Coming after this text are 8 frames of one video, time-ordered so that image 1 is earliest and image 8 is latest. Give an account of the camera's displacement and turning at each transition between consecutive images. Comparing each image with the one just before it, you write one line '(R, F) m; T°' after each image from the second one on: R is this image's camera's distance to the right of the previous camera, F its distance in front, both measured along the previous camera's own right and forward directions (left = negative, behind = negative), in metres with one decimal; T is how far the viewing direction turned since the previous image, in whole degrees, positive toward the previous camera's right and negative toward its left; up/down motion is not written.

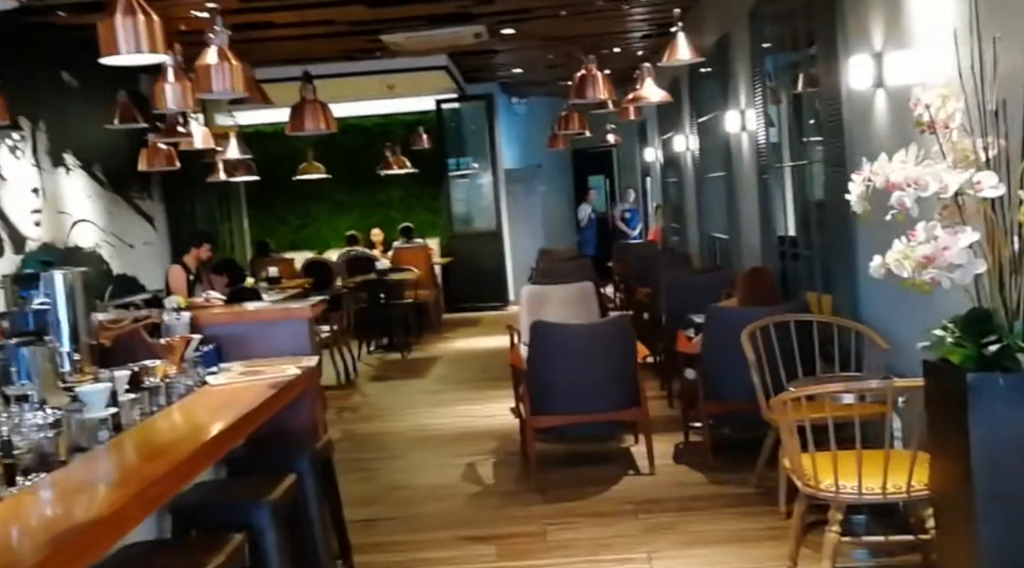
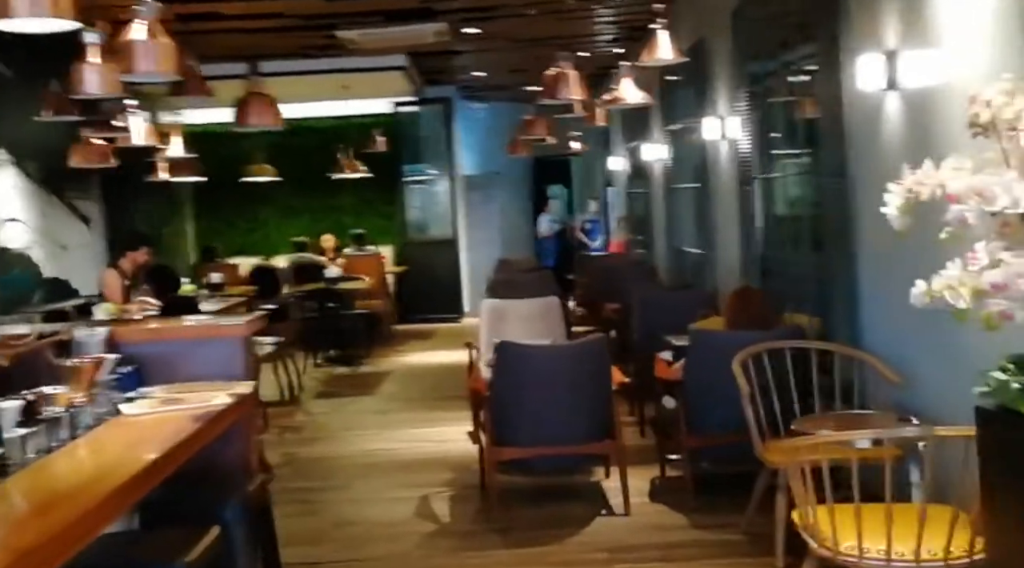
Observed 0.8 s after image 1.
(-0.1, +0.6) m; +2°
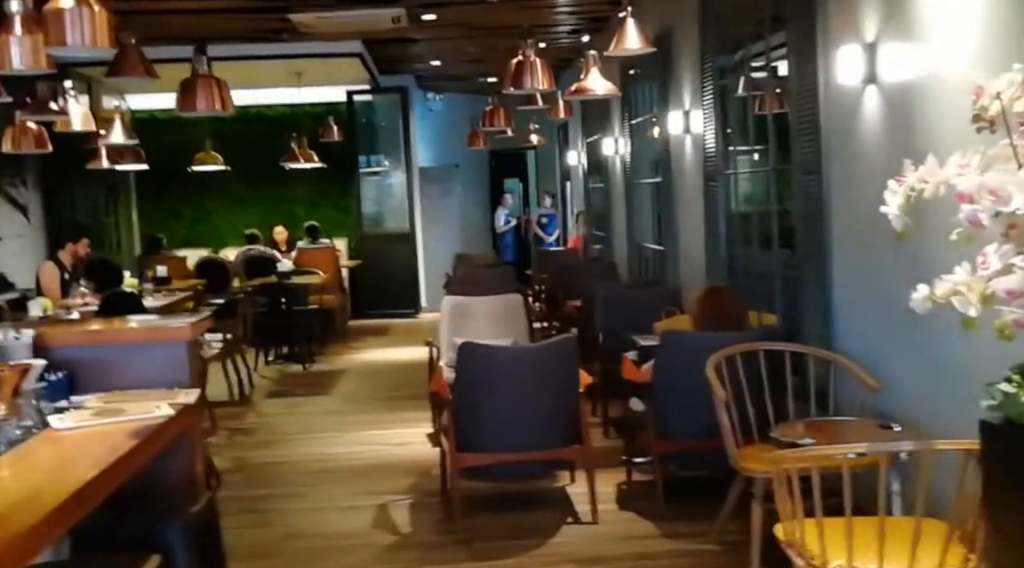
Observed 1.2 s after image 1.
(0.0, +0.2) m; +2°
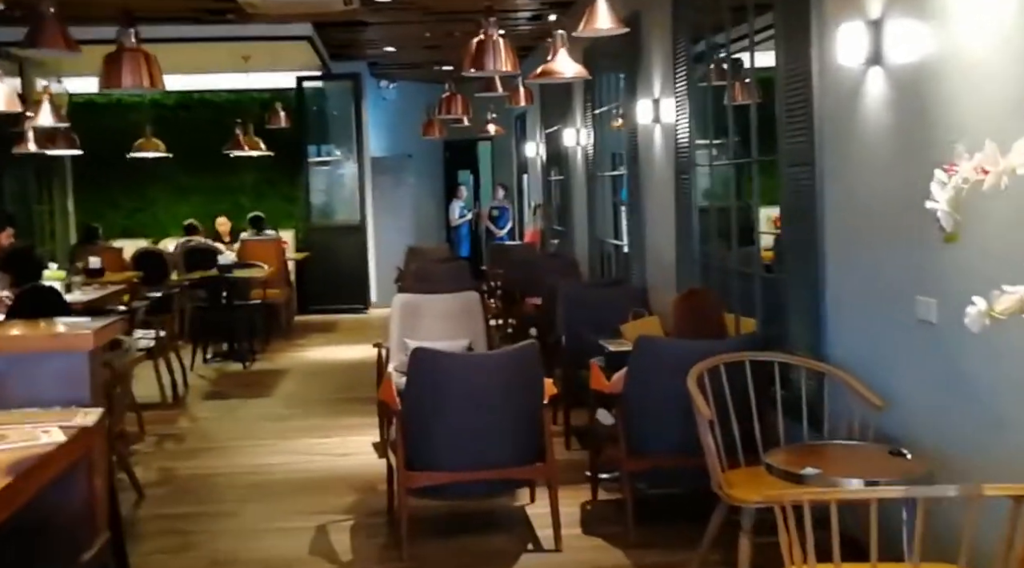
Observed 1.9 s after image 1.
(0.0, +0.5) m; +2°
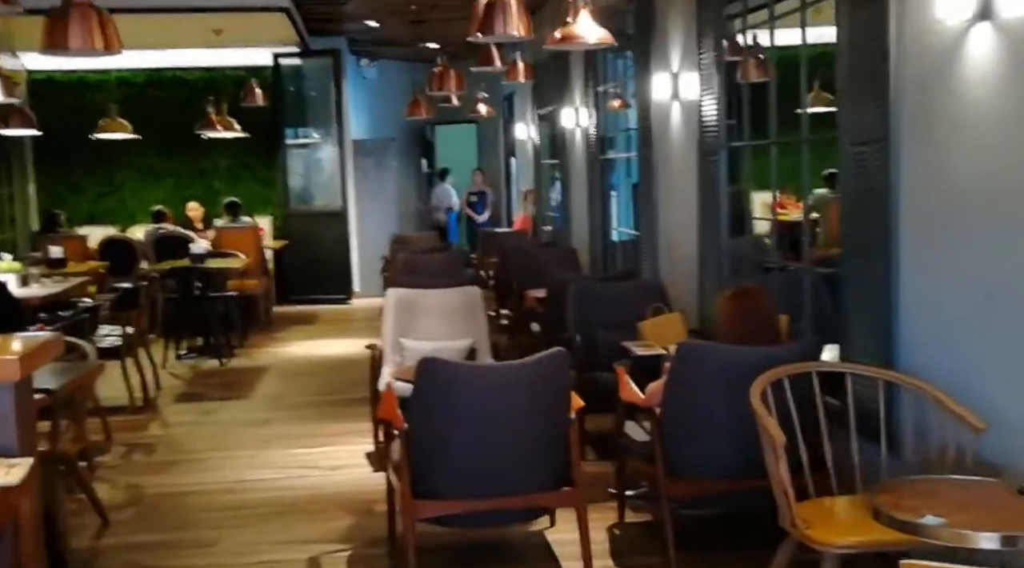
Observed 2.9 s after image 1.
(-0.2, +0.6) m; +1°
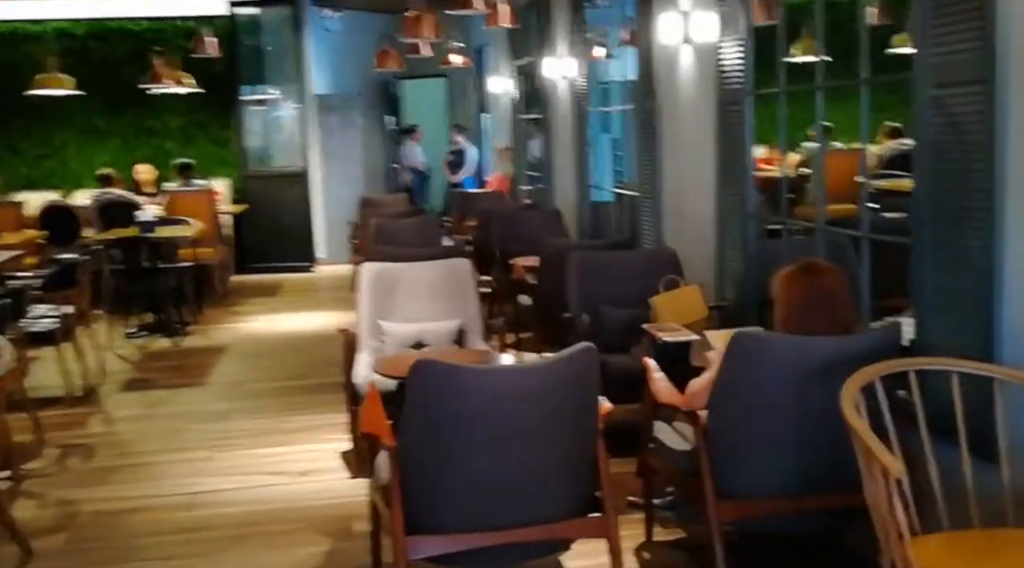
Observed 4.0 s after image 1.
(-0.1, +0.8) m; +2°
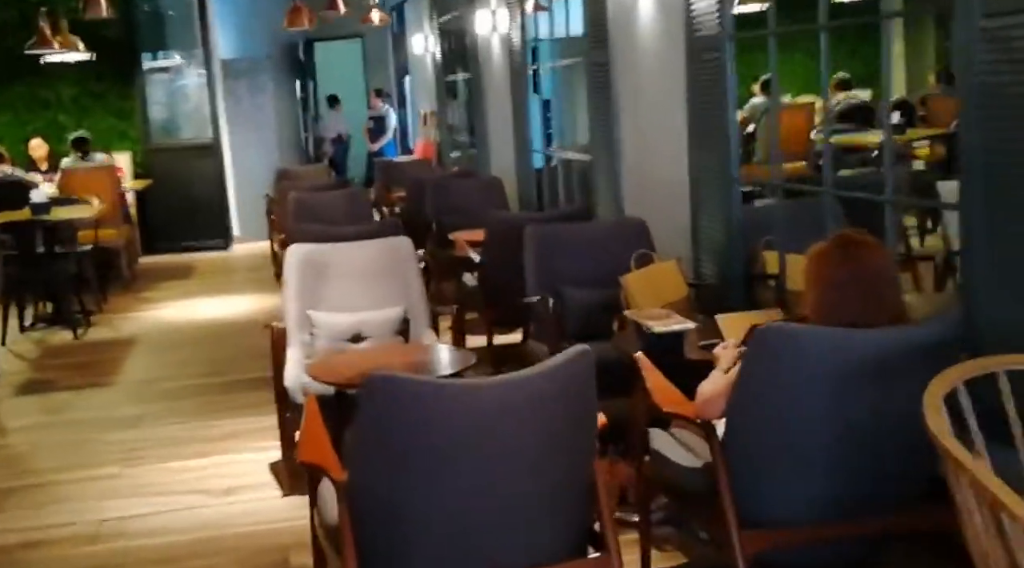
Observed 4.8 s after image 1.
(-0.1, +0.6) m; +4°
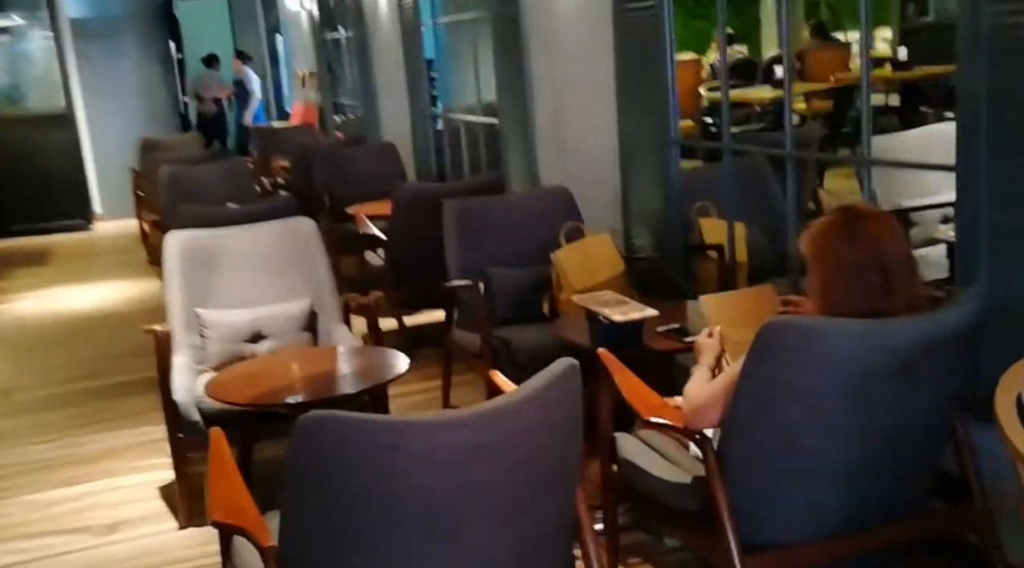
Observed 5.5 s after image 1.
(-0.2, +0.5) m; +6°
